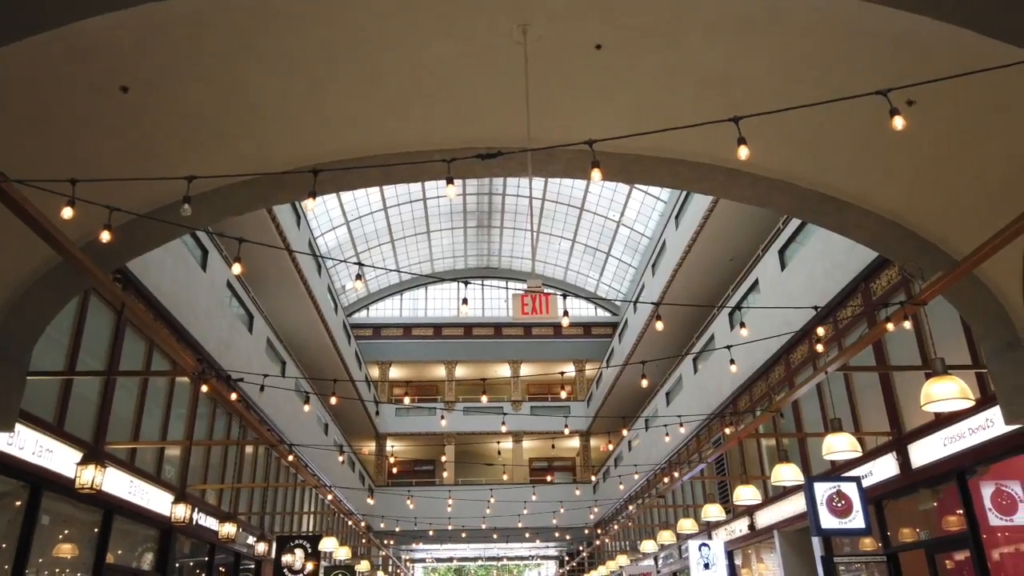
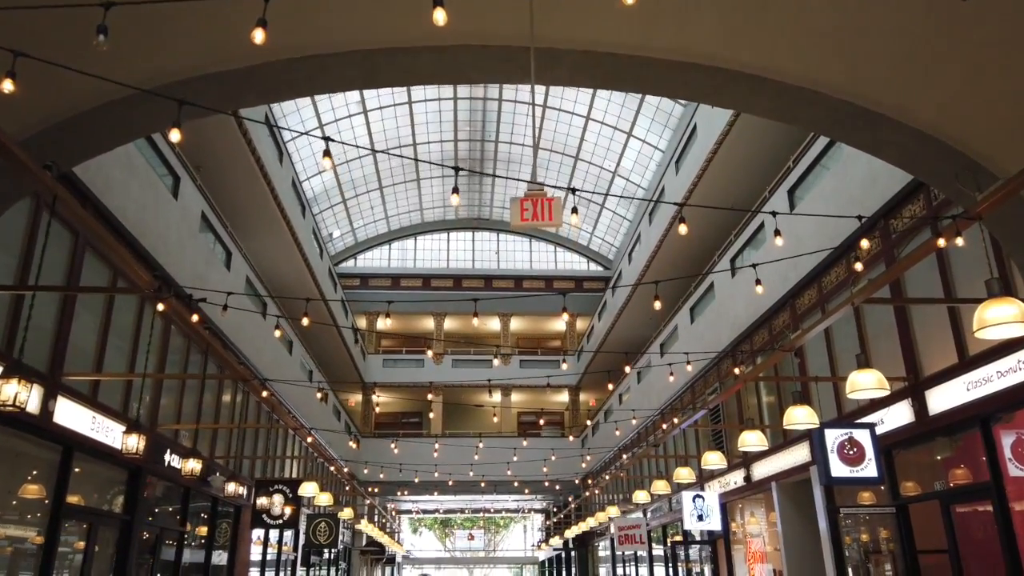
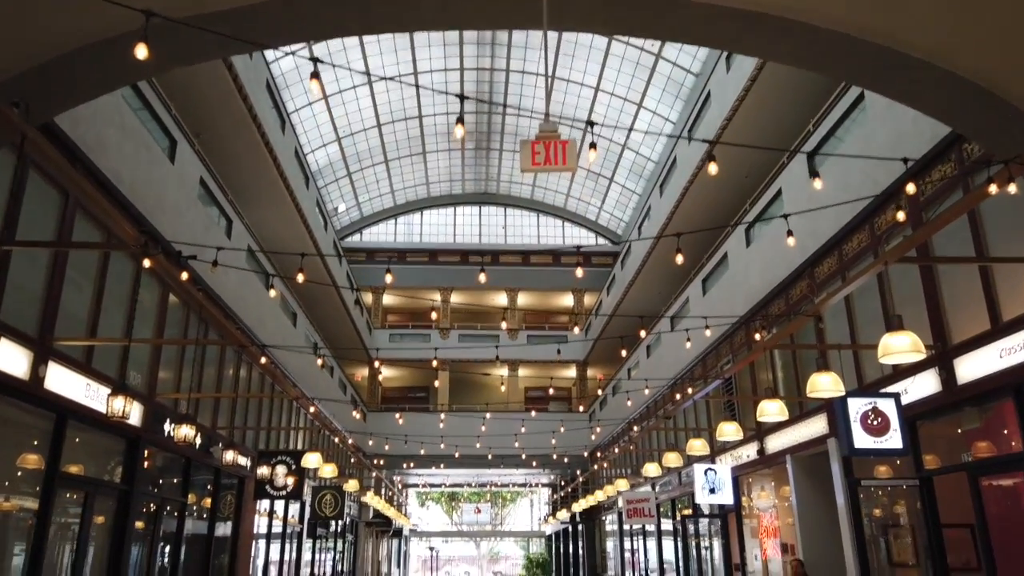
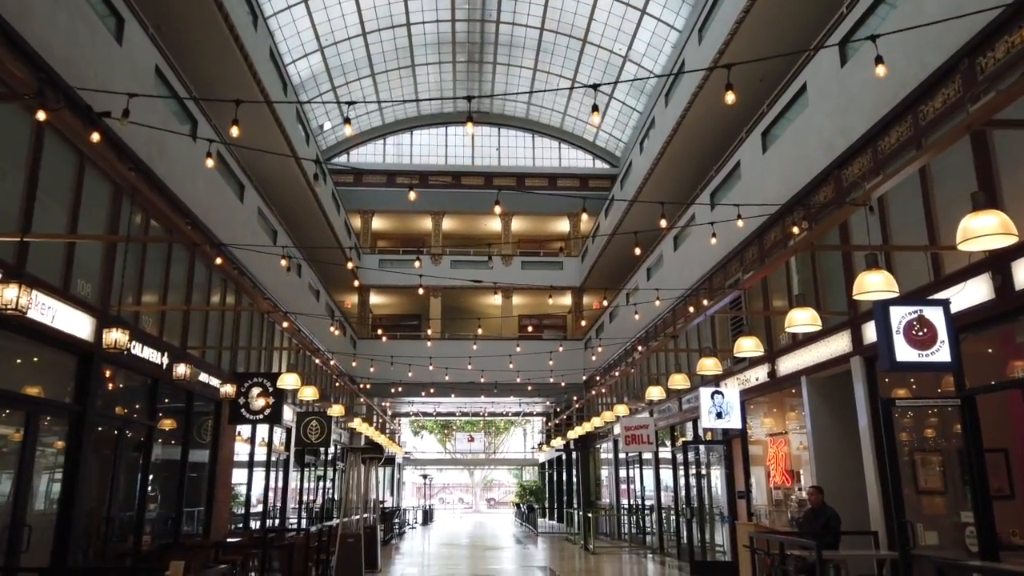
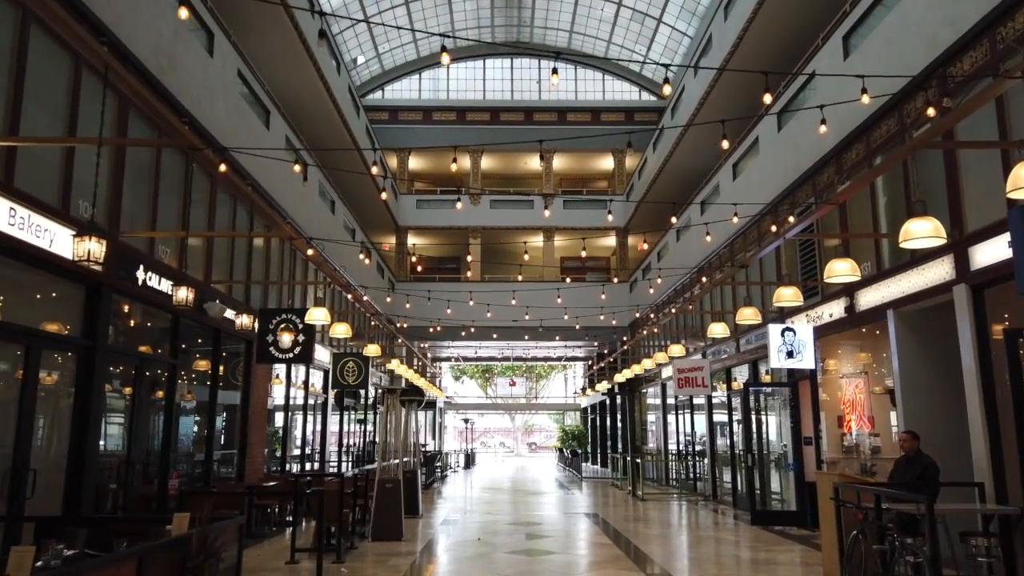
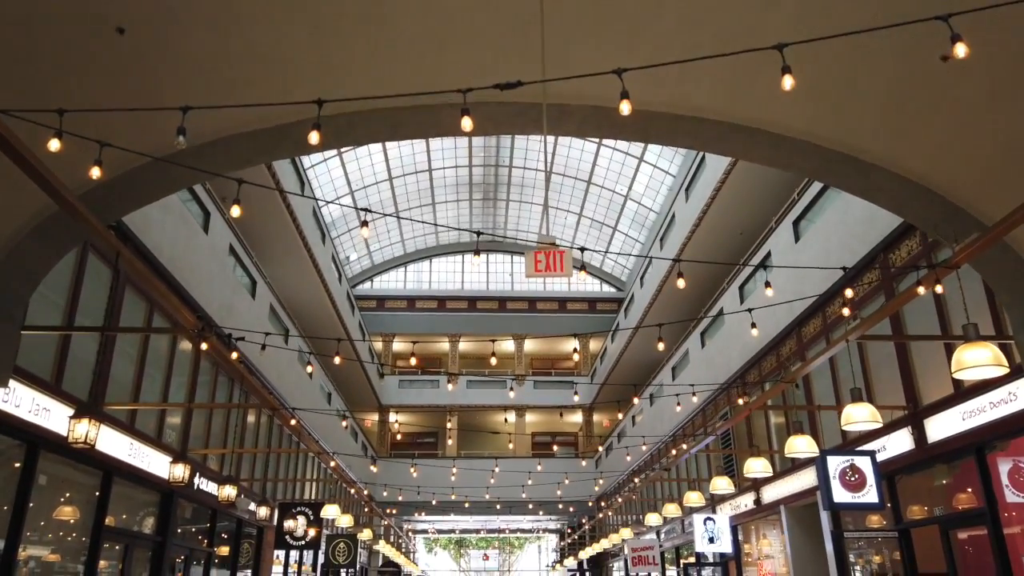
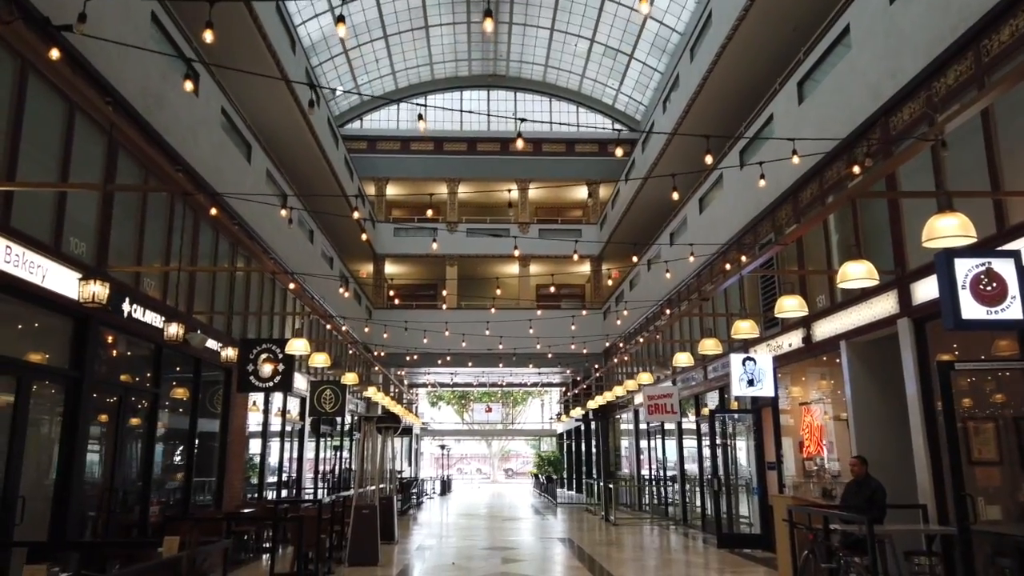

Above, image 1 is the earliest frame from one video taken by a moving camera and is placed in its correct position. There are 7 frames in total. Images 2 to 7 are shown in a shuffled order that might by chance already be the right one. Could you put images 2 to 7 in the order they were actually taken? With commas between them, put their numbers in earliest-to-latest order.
6, 2, 3, 4, 7, 5
